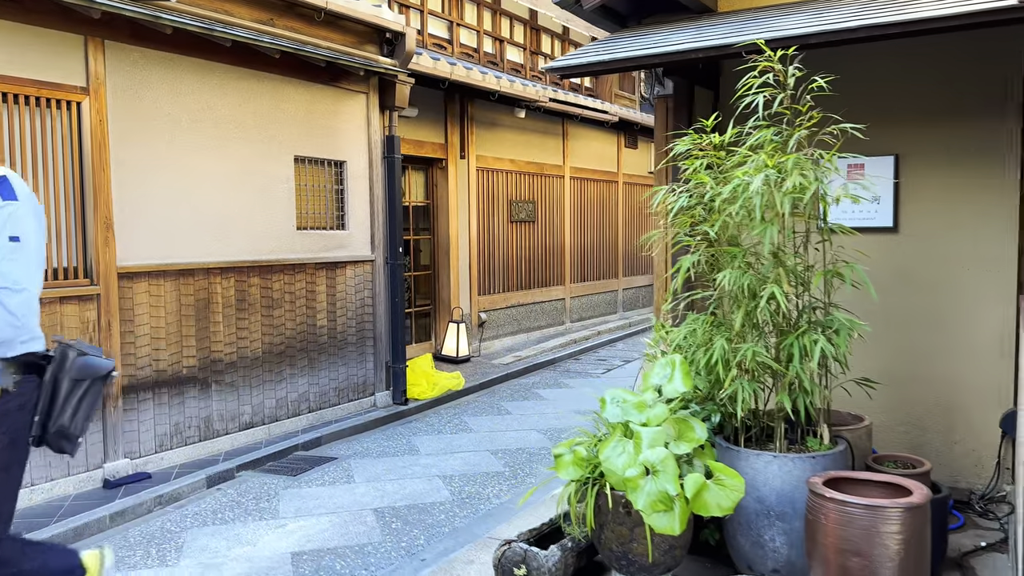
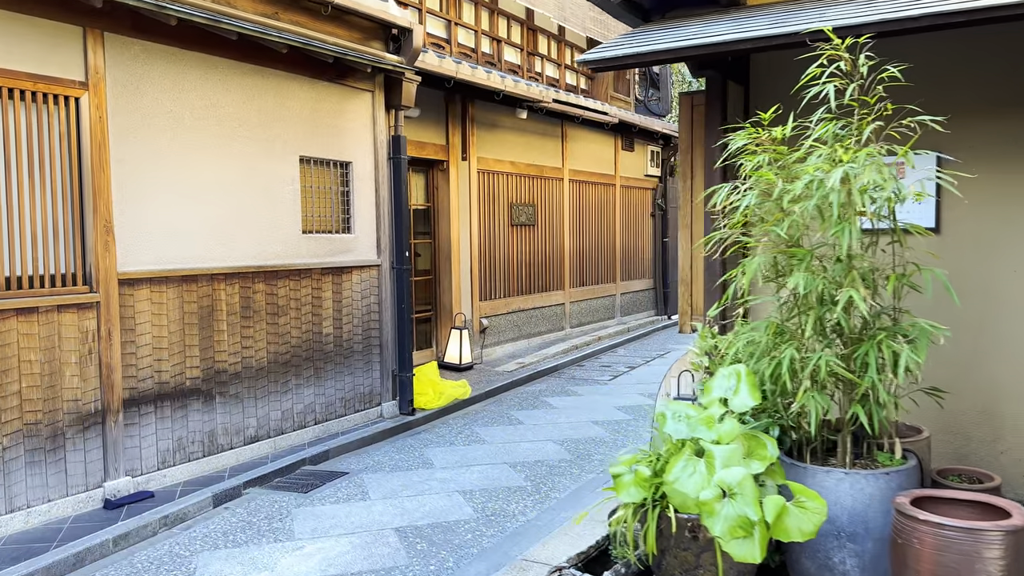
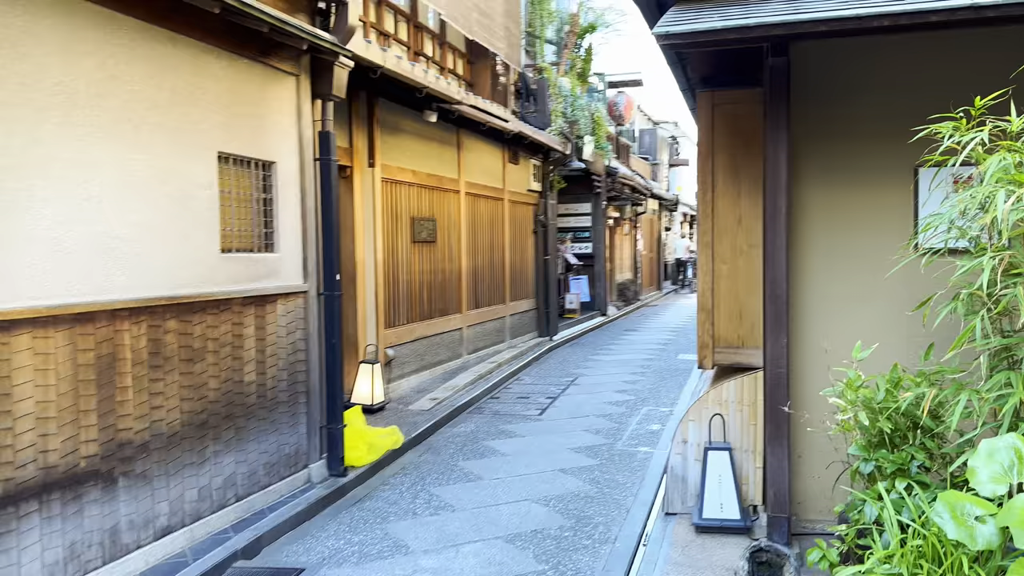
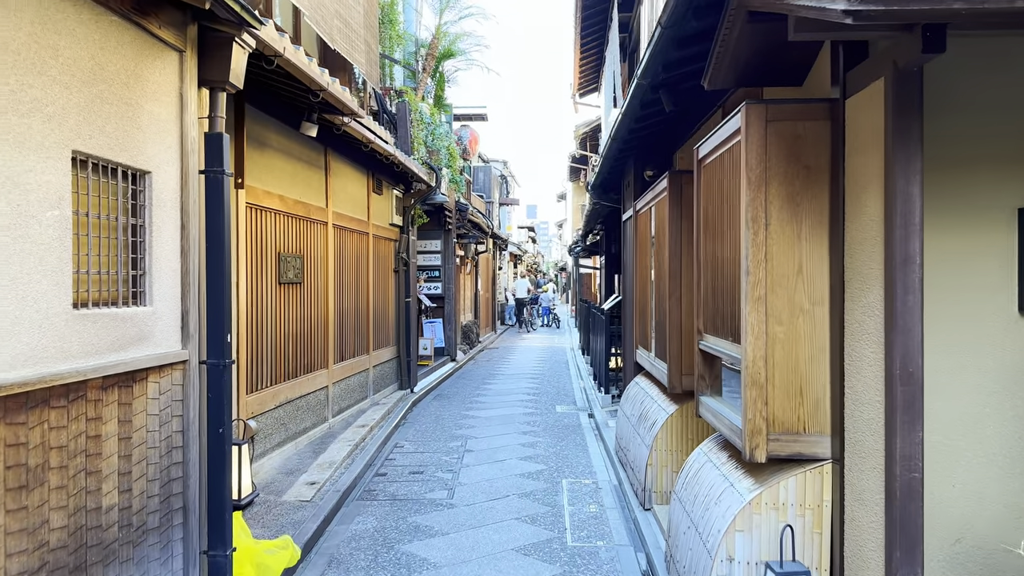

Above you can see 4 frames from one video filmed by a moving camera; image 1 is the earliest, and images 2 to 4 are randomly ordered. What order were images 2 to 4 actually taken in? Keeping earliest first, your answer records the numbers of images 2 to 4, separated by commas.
2, 3, 4
